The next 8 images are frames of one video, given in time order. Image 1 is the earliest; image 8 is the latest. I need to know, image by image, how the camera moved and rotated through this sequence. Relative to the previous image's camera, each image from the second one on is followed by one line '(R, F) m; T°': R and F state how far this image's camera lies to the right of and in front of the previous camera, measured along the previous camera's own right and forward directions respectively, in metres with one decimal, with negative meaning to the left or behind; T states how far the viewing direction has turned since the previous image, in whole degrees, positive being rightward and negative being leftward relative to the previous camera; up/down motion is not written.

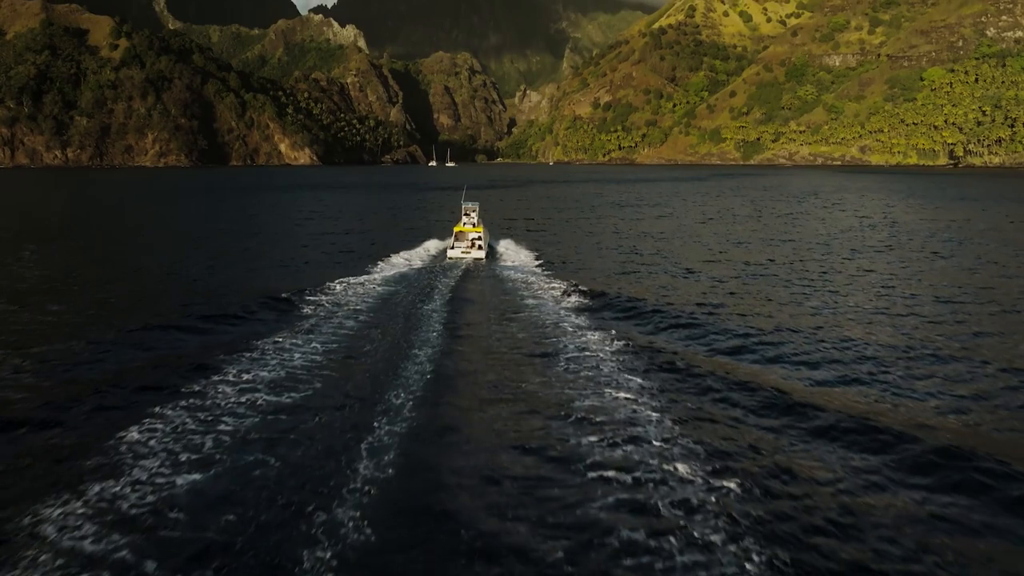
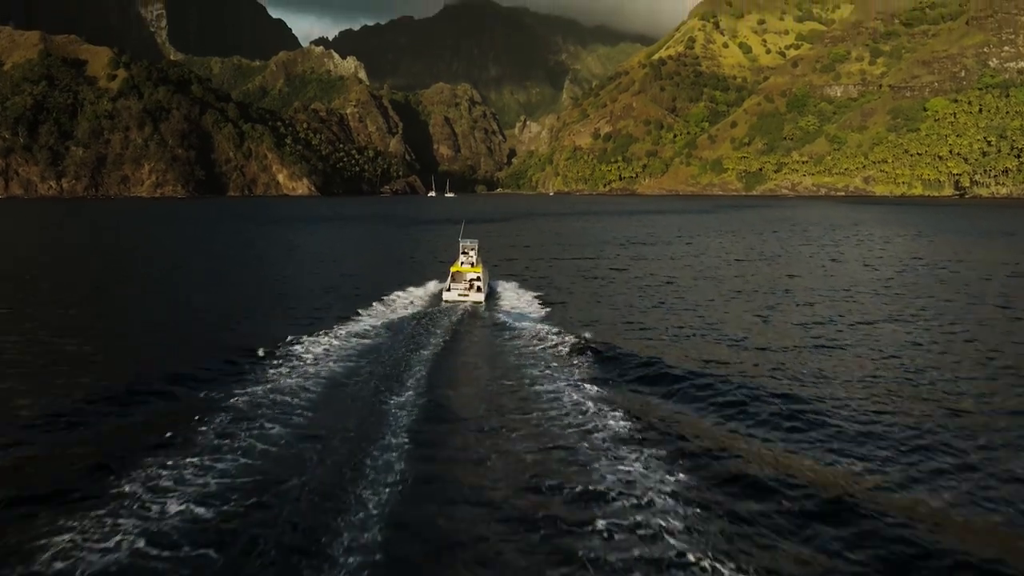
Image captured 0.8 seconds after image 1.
(0.0, +3.1) m; 0°
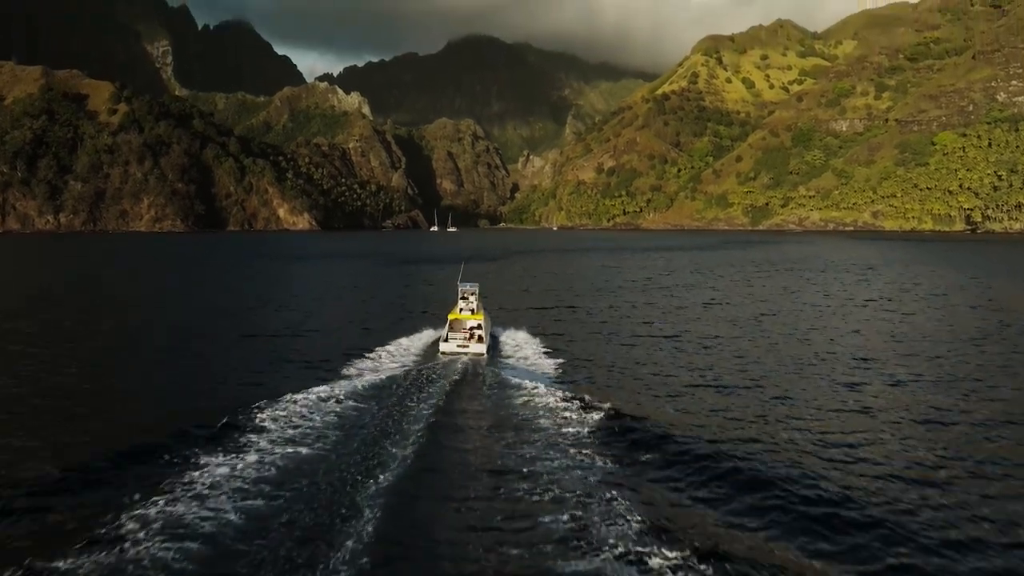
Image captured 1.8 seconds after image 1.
(0.0, +3.5) m; 0°
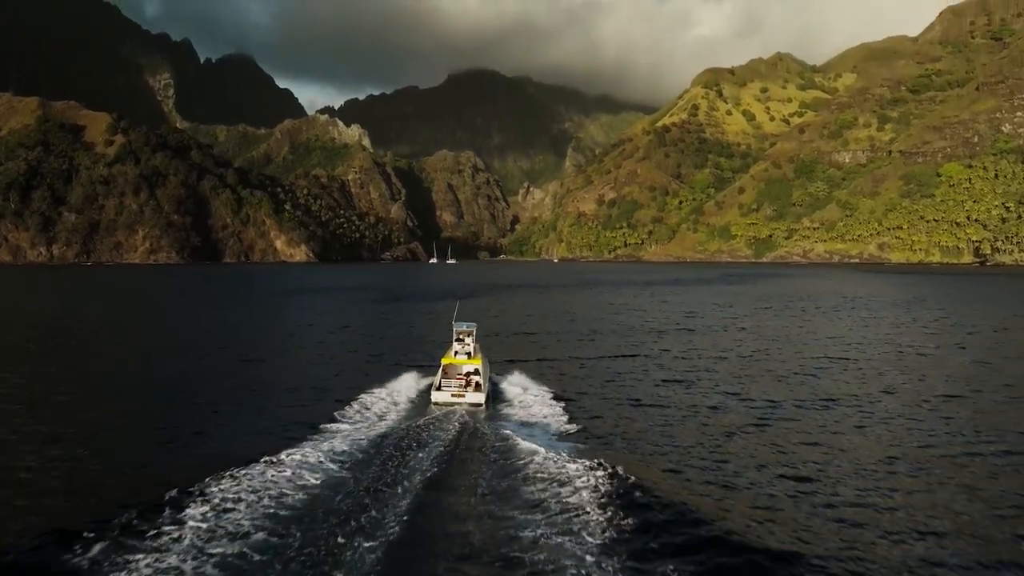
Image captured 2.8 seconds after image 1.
(0.0, +3.5) m; 0°
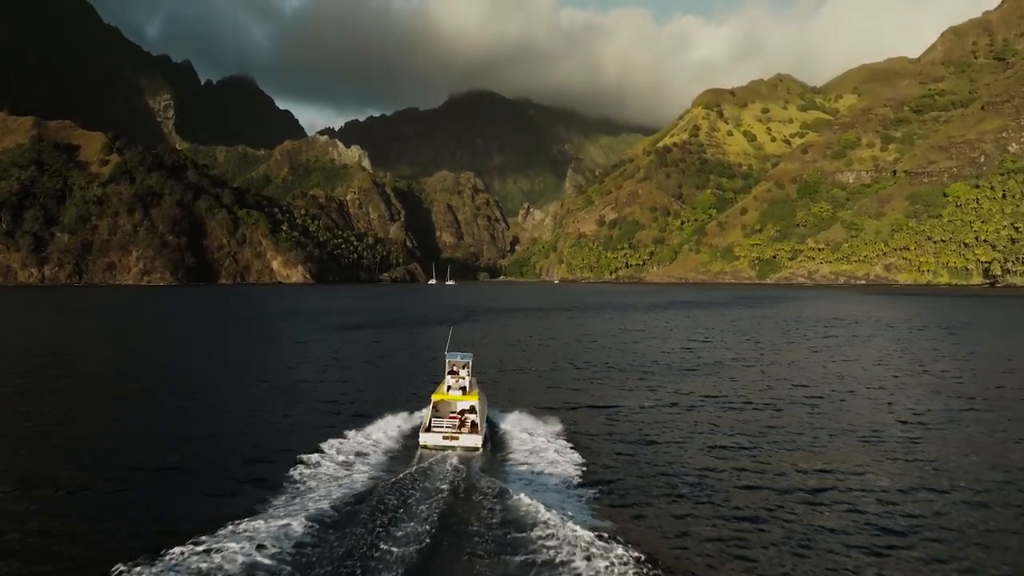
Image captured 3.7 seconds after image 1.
(0.0, +3.5) m; 0°
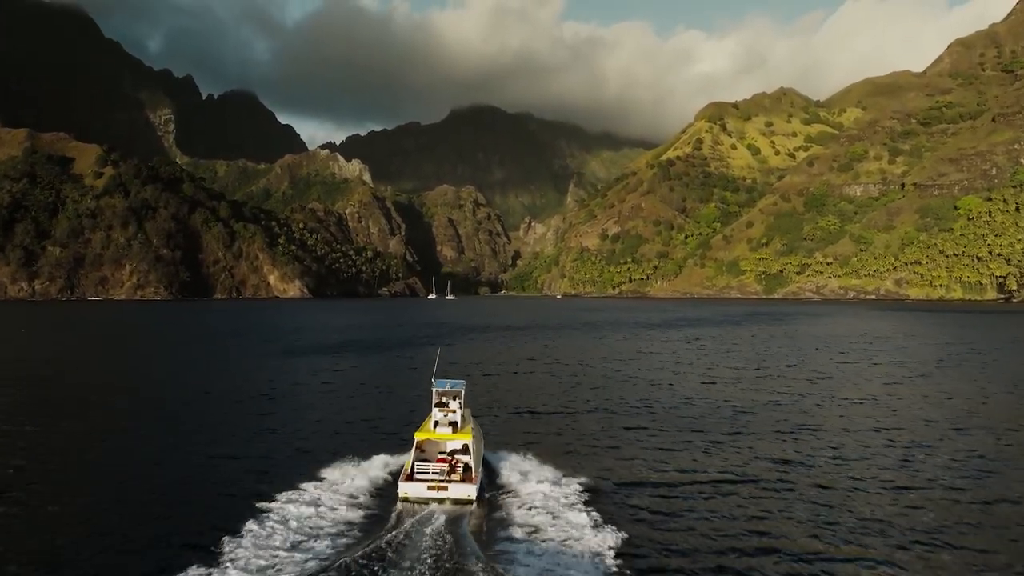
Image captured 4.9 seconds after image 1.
(0.0, +4.4) m; 0°
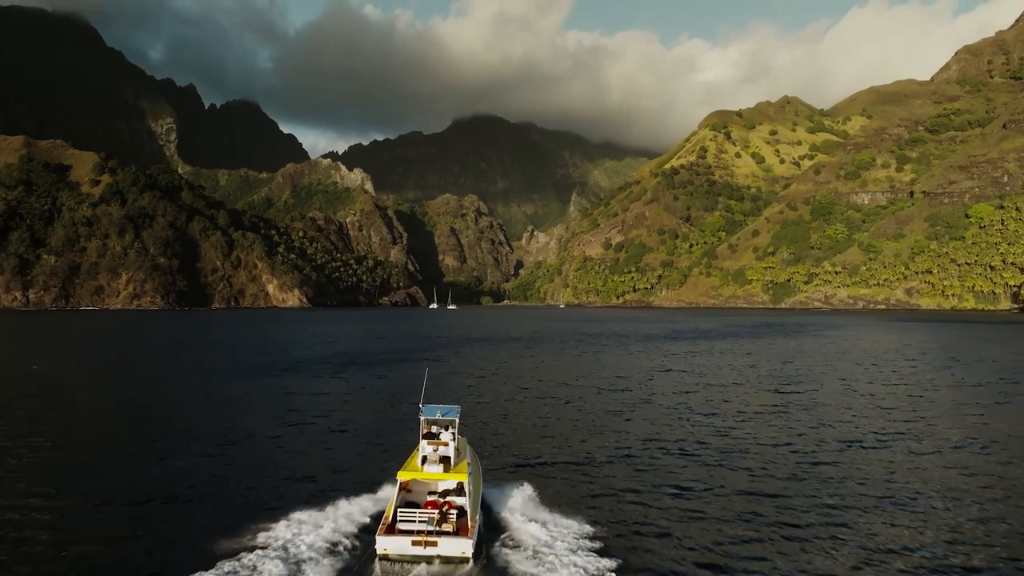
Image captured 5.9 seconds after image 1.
(0.0, +3.5) m; 0°
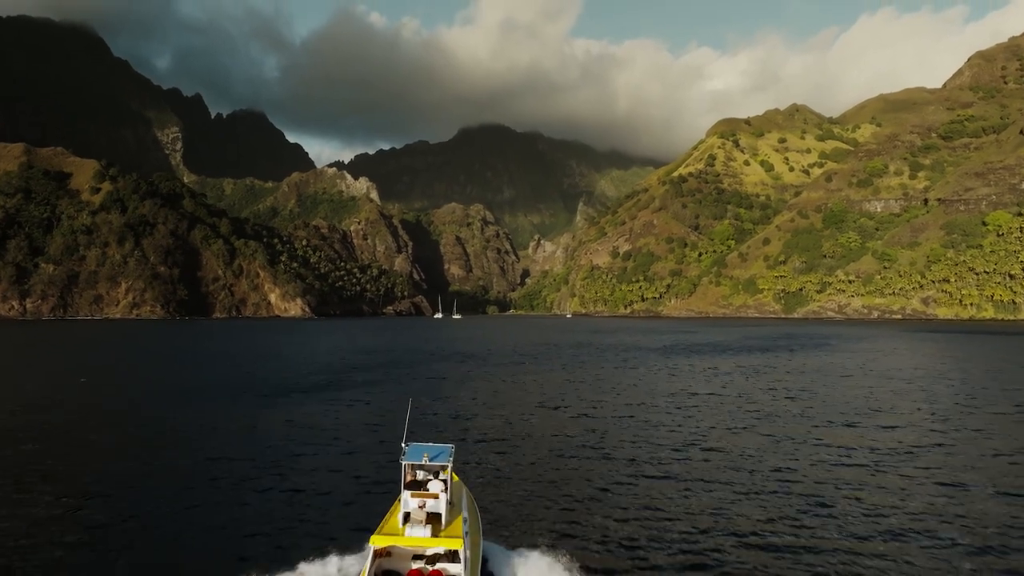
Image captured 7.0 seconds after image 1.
(0.0, +3.8) m; 0°
